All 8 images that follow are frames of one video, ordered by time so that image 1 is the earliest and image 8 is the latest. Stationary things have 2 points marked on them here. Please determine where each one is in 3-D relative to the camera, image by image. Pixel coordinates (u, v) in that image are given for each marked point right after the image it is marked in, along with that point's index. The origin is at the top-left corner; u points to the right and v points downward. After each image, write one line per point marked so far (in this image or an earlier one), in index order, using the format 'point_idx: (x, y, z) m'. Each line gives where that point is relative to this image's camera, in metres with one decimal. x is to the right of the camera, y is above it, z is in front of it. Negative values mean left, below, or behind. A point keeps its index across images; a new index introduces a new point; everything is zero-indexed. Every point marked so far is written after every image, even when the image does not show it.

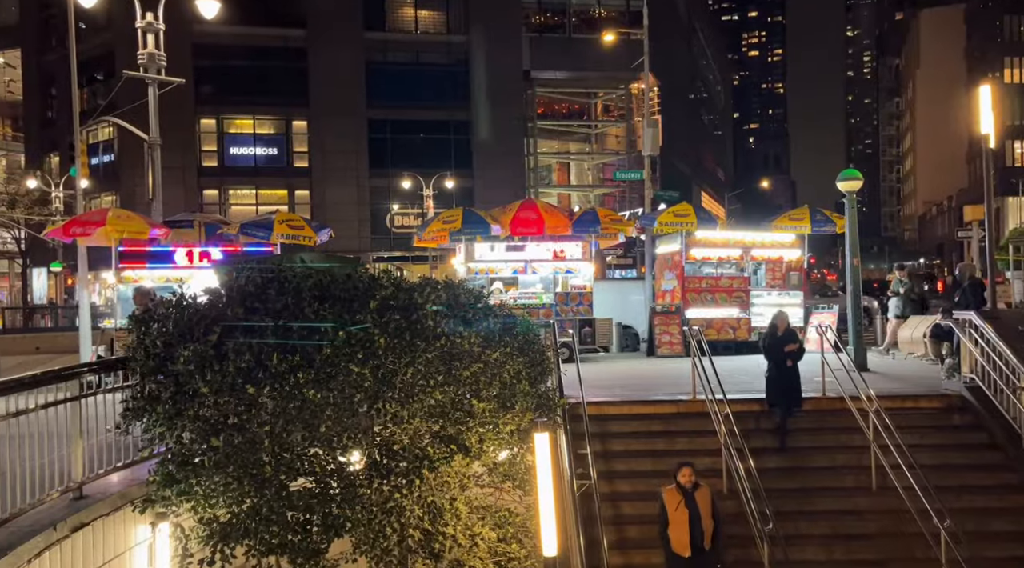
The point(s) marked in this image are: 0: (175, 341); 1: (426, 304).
0: (-2.1, -0.3, +5.5) m
1: (-0.6, -0.1, +5.8) m
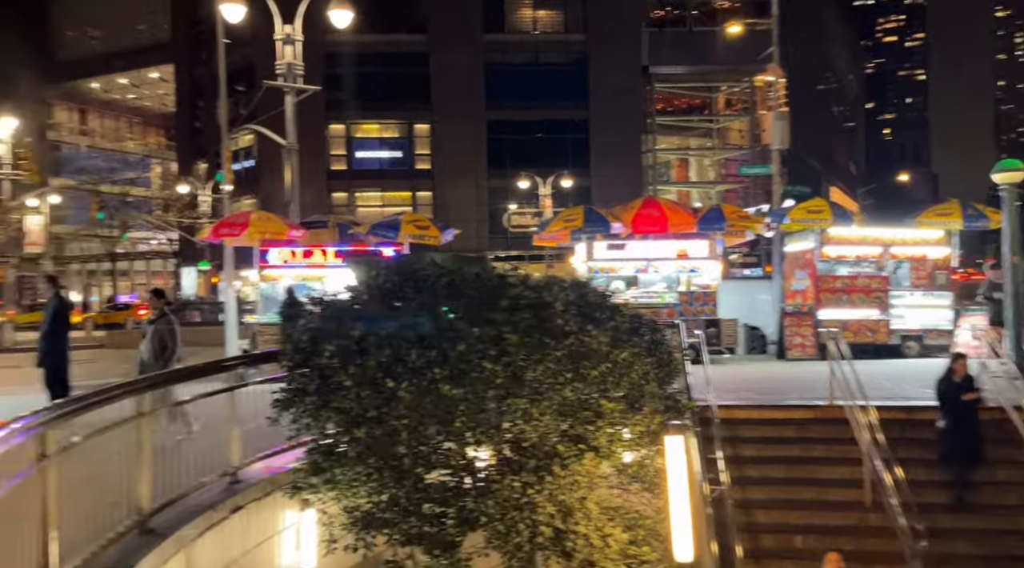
0: (-1.3, -0.3, +5.7) m
1: (+0.3, -0.1, +5.8) m
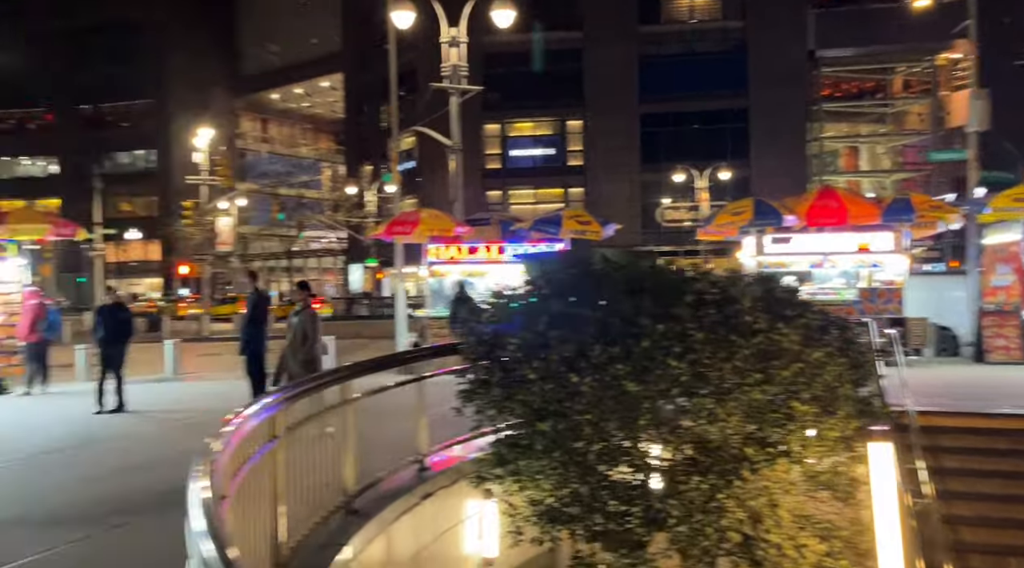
0: (-0.1, -0.3, +5.8) m
1: (+1.5, -0.1, +5.6) m
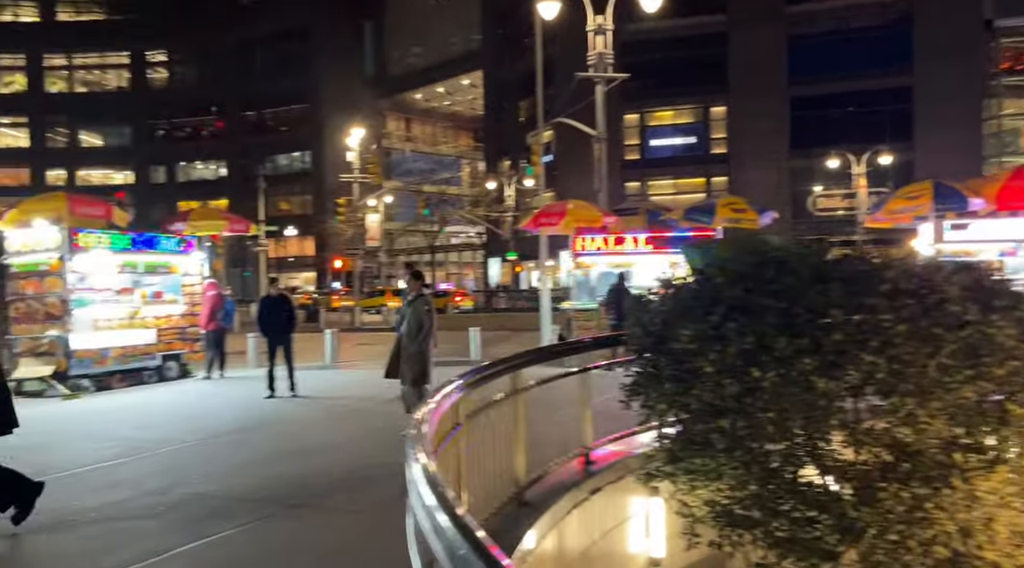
0: (+1.0, -0.2, +5.5) m
1: (+2.5, 0.0, +5.0) m
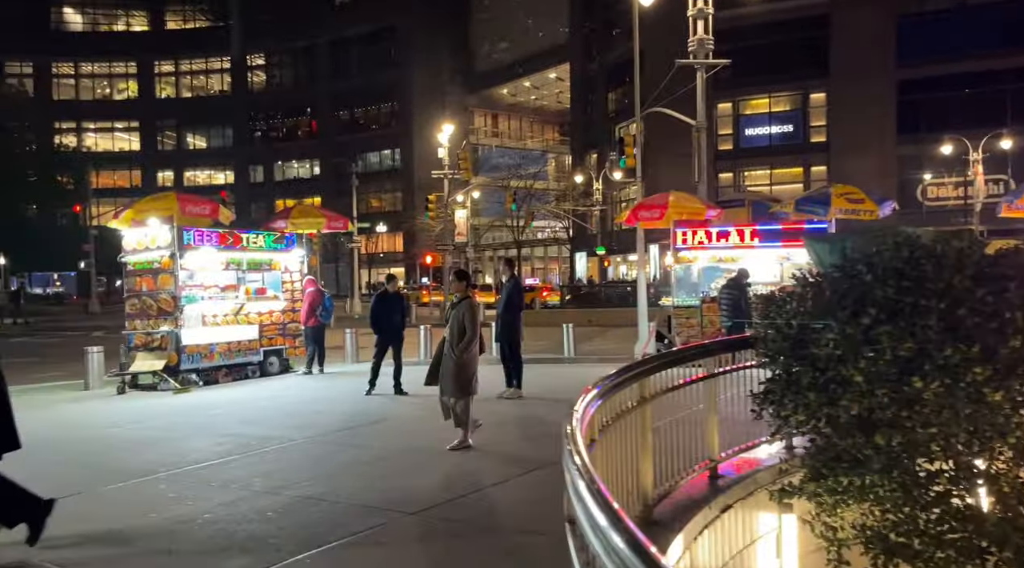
0: (+1.7, -0.2, +4.9) m
1: (+3.2, 0.0, +4.3) m
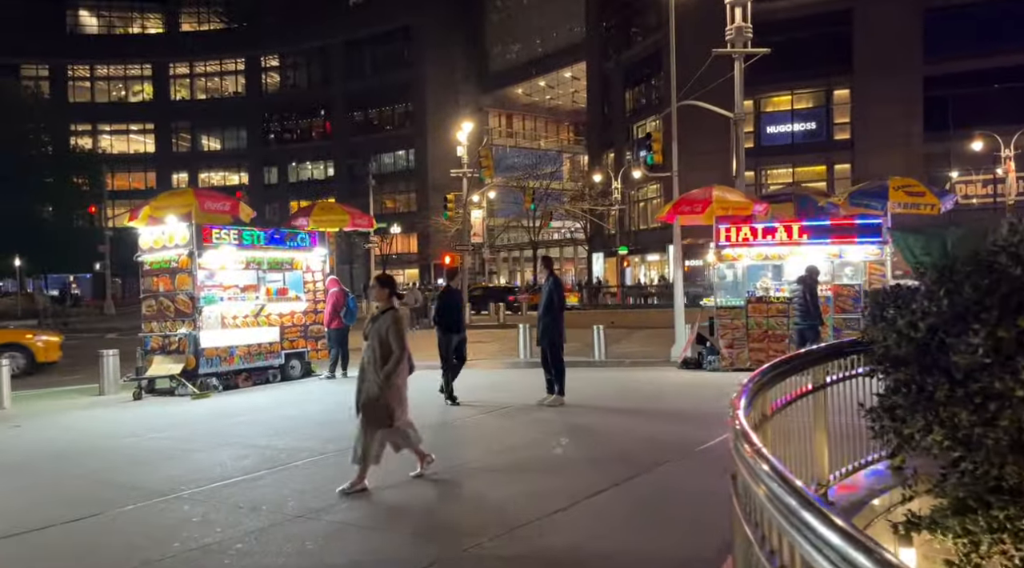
0: (+2.2, -0.2, +4.1) m
1: (+3.6, 0.0, +3.5) m
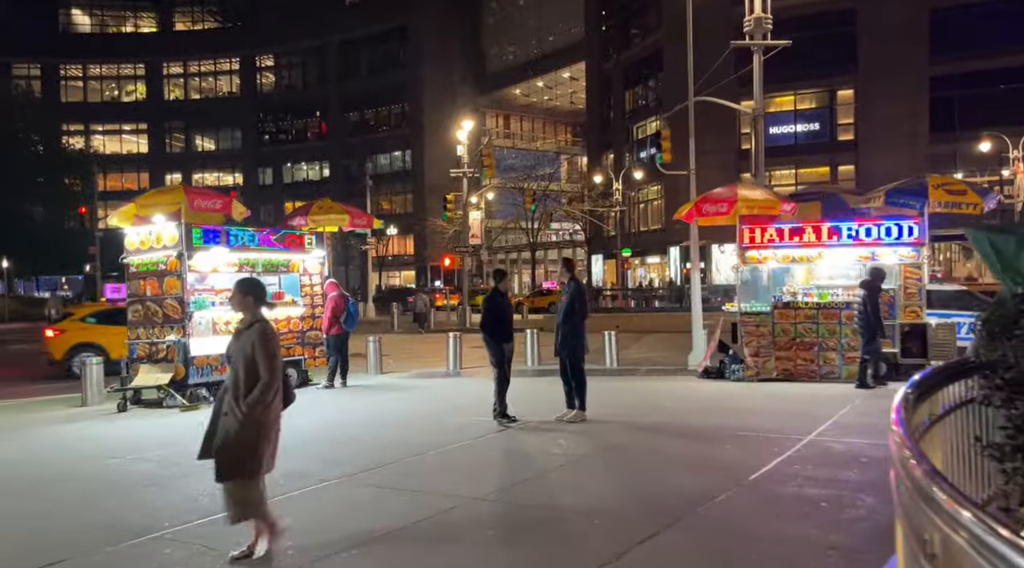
0: (+2.4, -0.2, +3.2) m
1: (+3.9, 0.0, +2.6) m
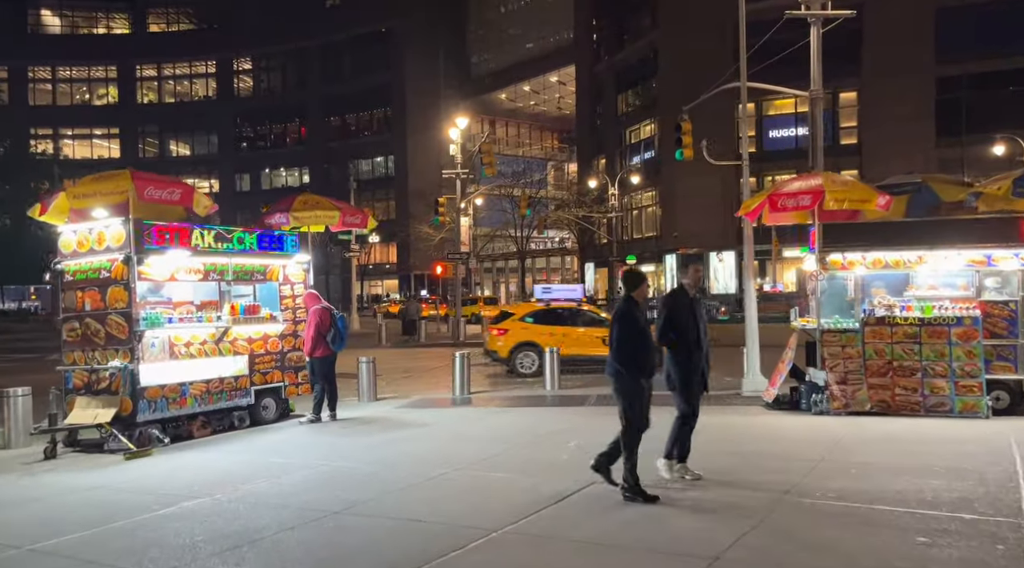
0: (+3.1, -0.3, +0.6) m
1: (+4.6, 0.0, 0.0) m
